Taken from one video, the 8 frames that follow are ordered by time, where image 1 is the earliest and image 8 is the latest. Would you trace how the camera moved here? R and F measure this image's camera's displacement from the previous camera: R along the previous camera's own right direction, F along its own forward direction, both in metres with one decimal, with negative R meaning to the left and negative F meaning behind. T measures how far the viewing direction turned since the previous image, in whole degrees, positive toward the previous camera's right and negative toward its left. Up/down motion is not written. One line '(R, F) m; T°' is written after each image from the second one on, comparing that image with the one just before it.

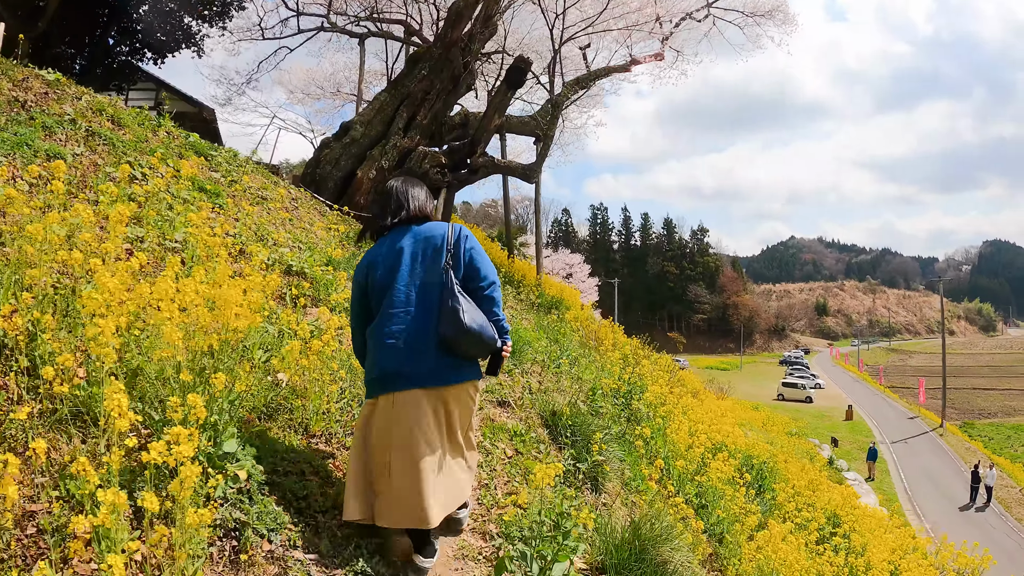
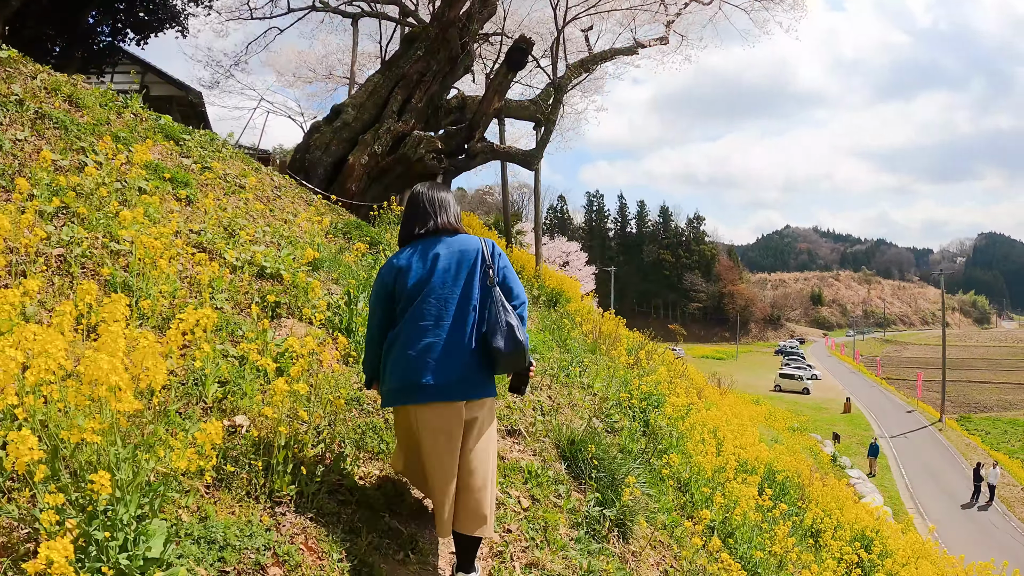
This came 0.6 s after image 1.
(-0.1, +0.6) m; +1°
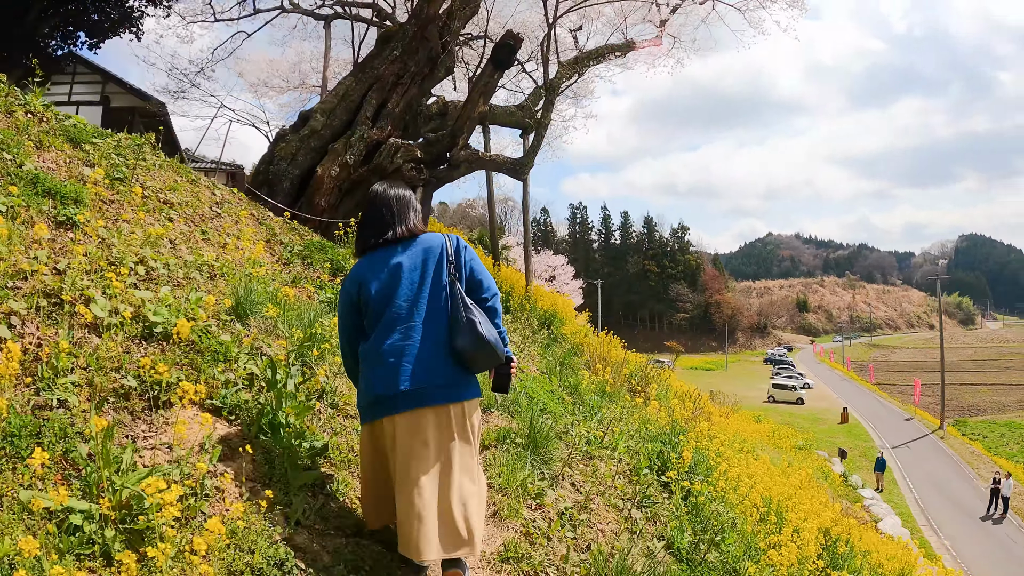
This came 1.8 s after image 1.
(-0.1, +1.1) m; +2°
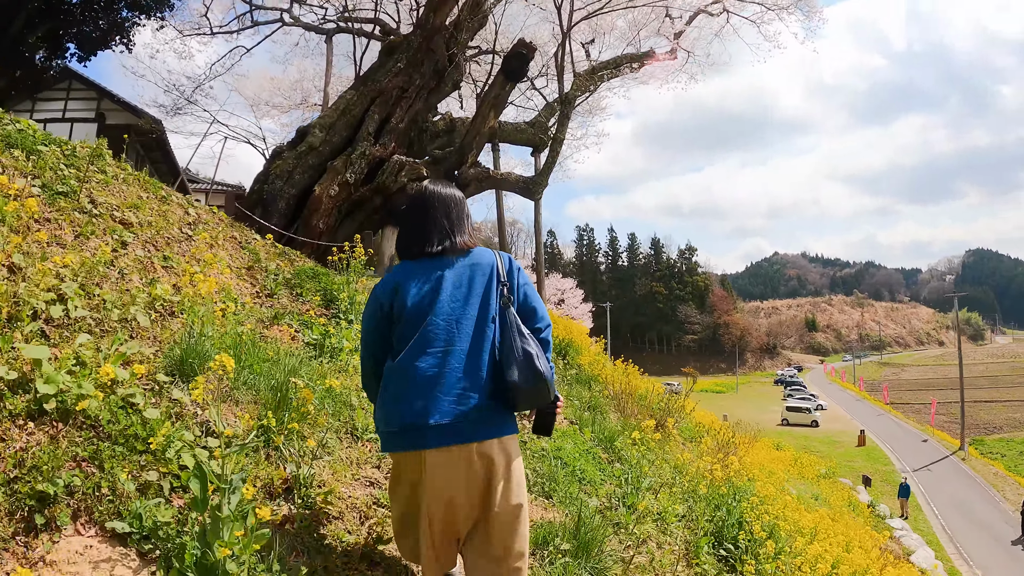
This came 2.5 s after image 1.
(-0.2, +0.8) m; 0°
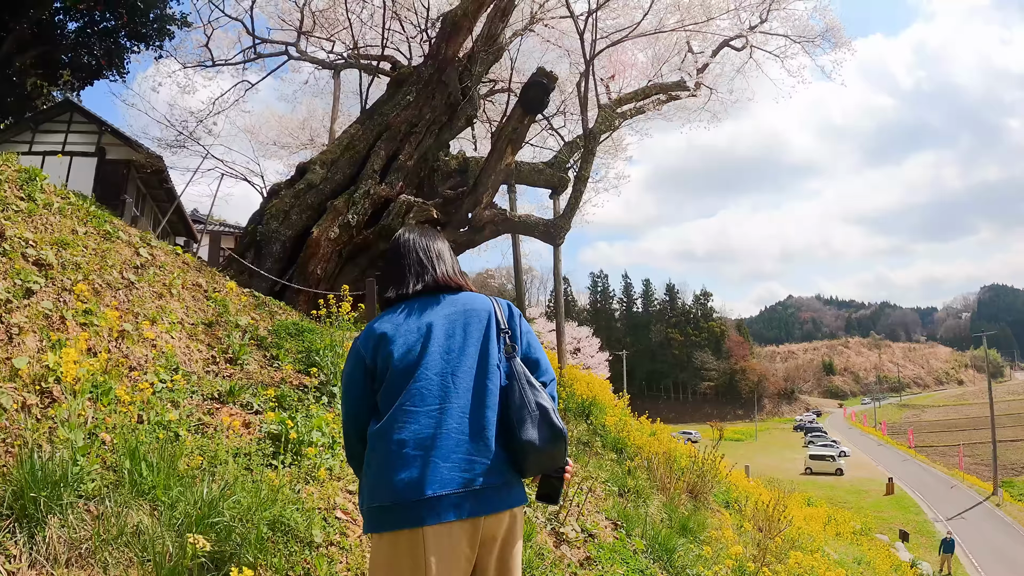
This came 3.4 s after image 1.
(-0.1, +0.9) m; -1°
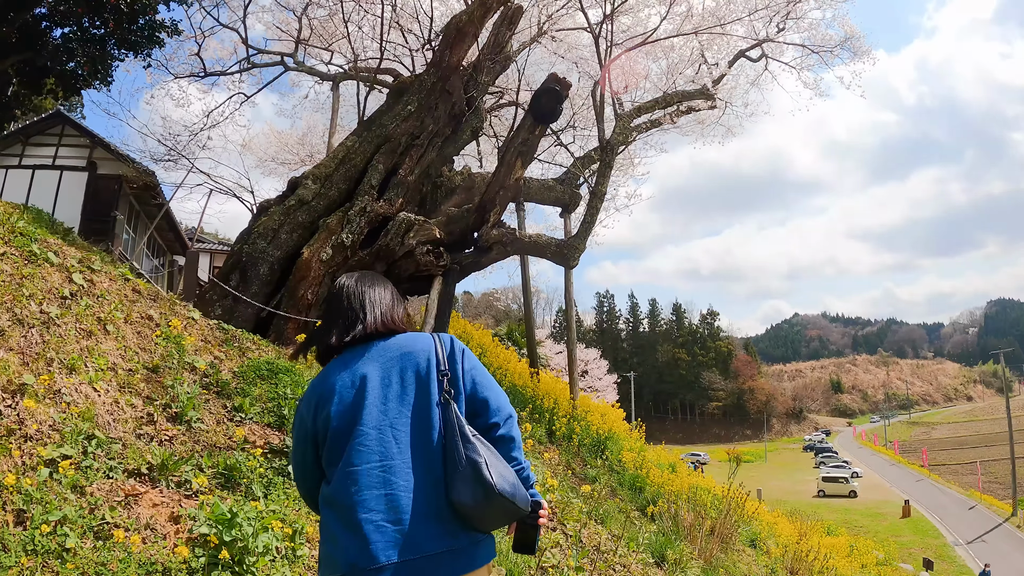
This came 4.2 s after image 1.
(-0.1, +0.7) m; 0°
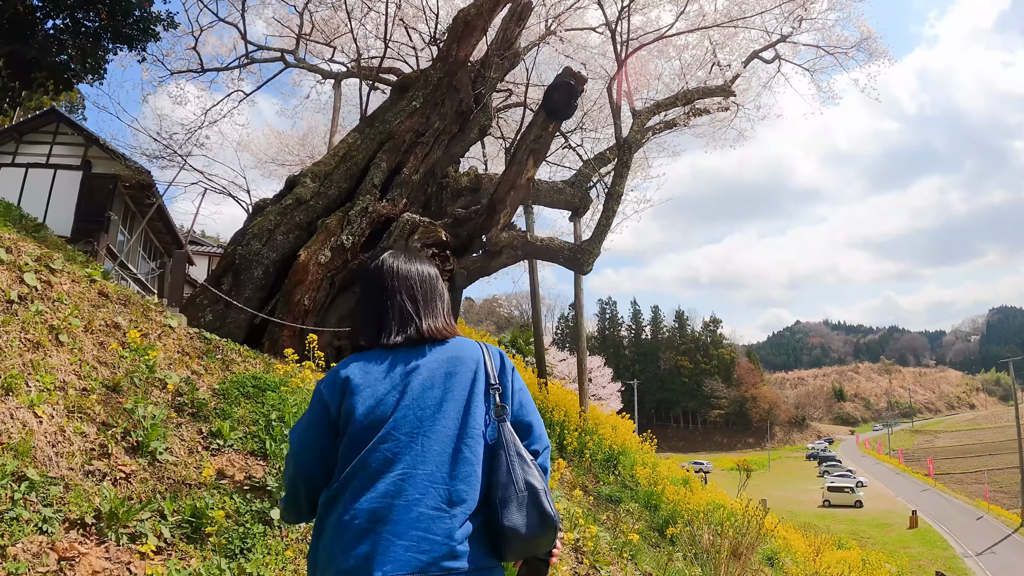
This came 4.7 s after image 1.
(-0.1, +0.4) m; 0°
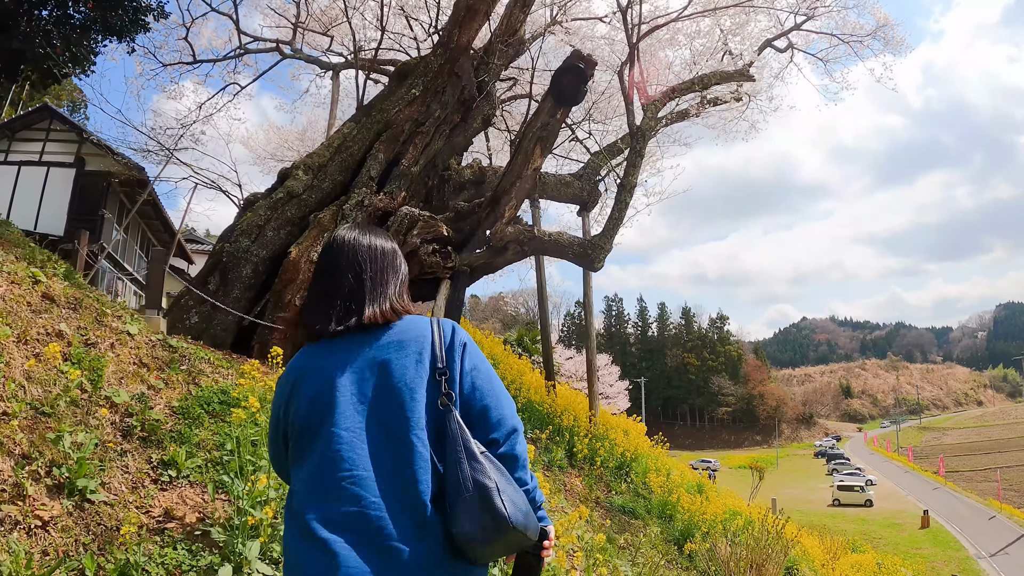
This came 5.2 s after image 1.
(0.0, +0.4) m; -1°
